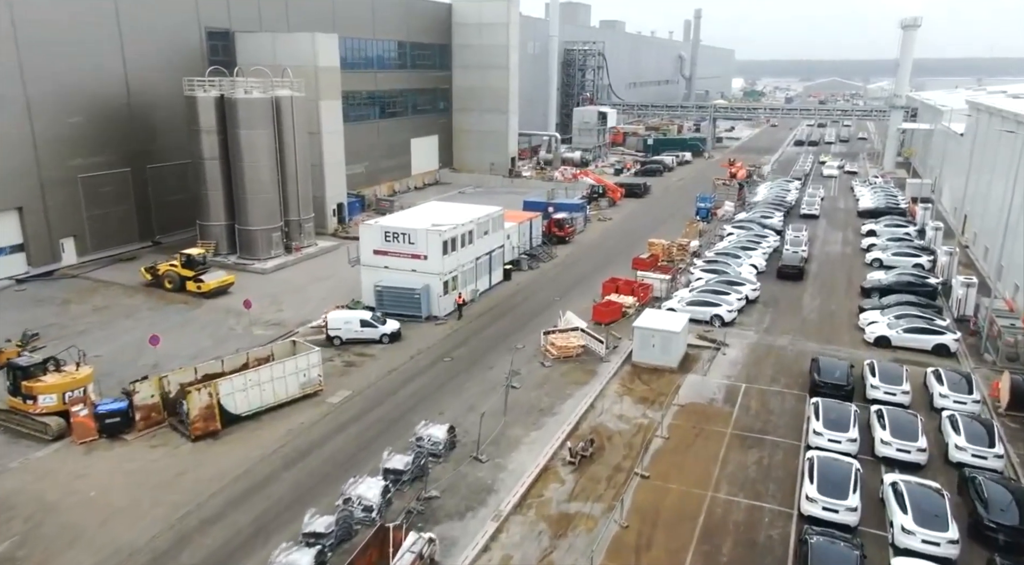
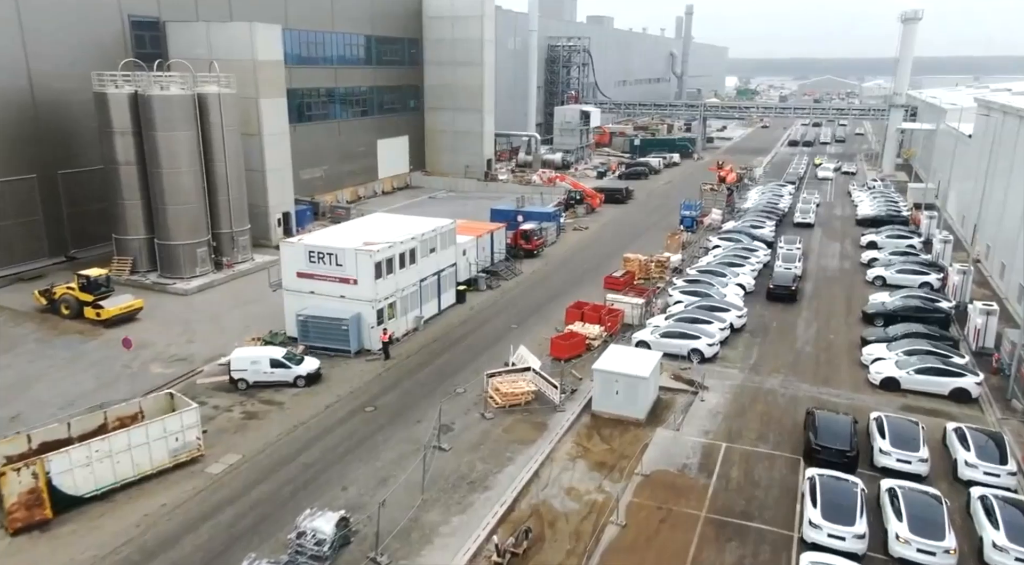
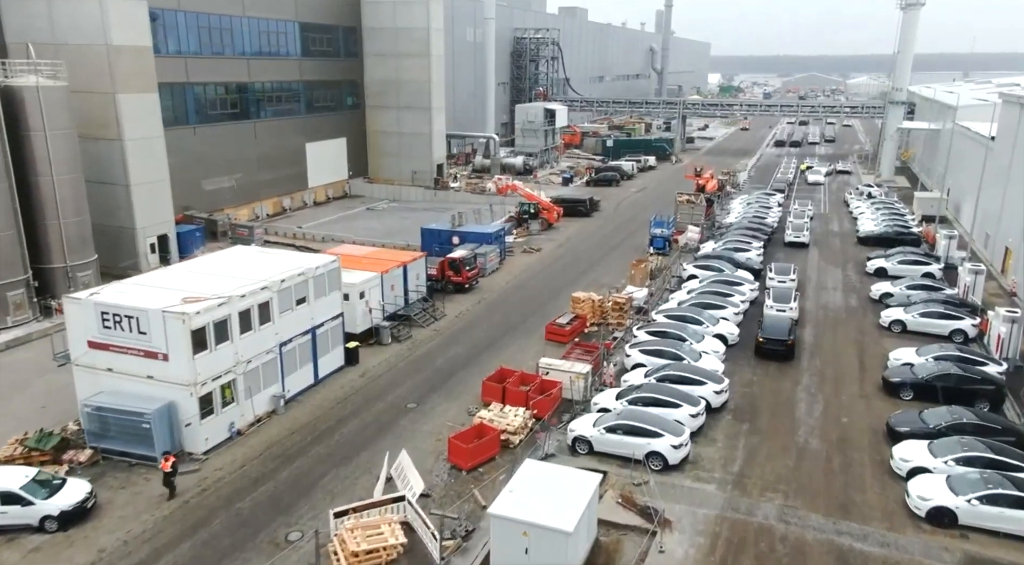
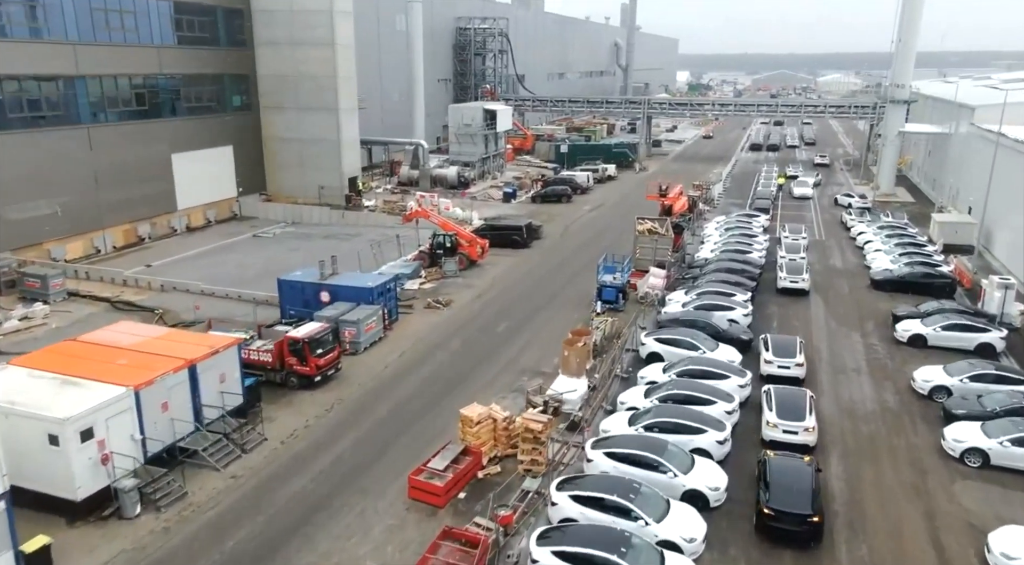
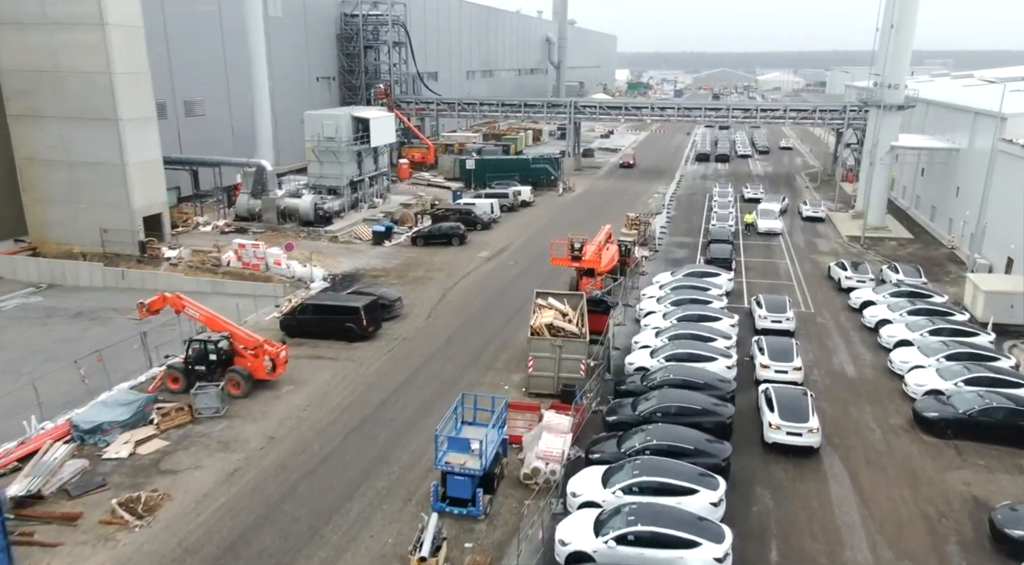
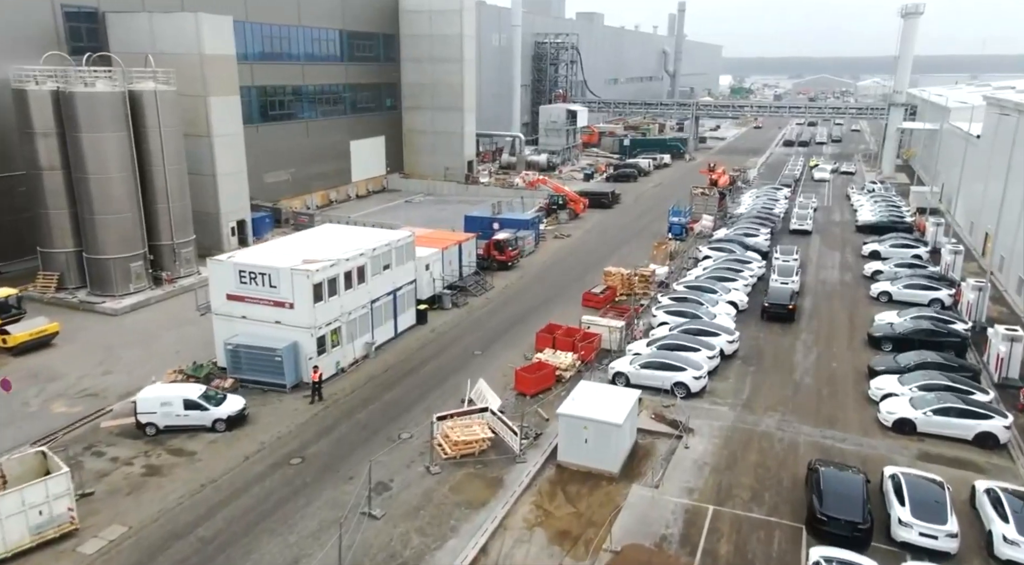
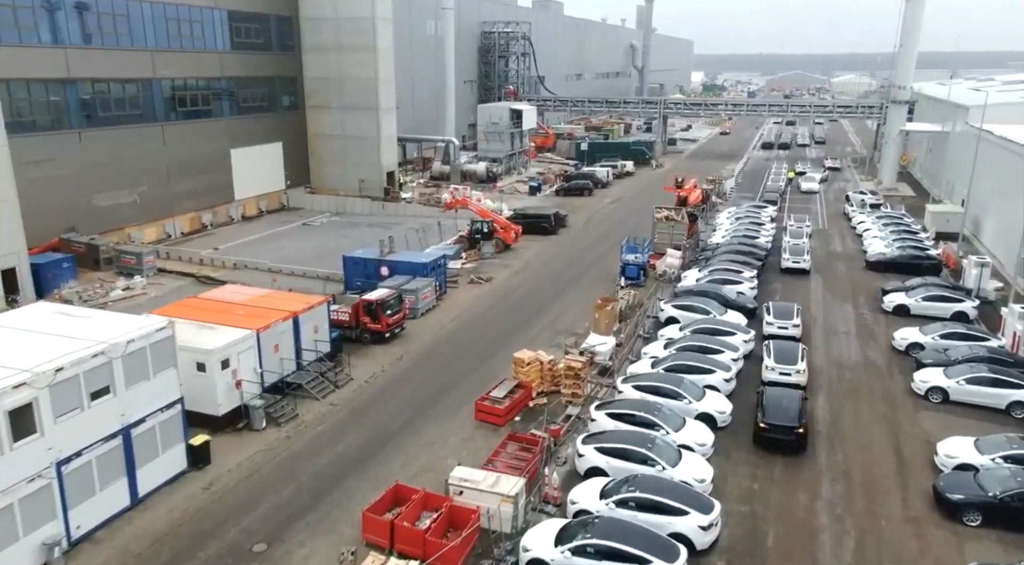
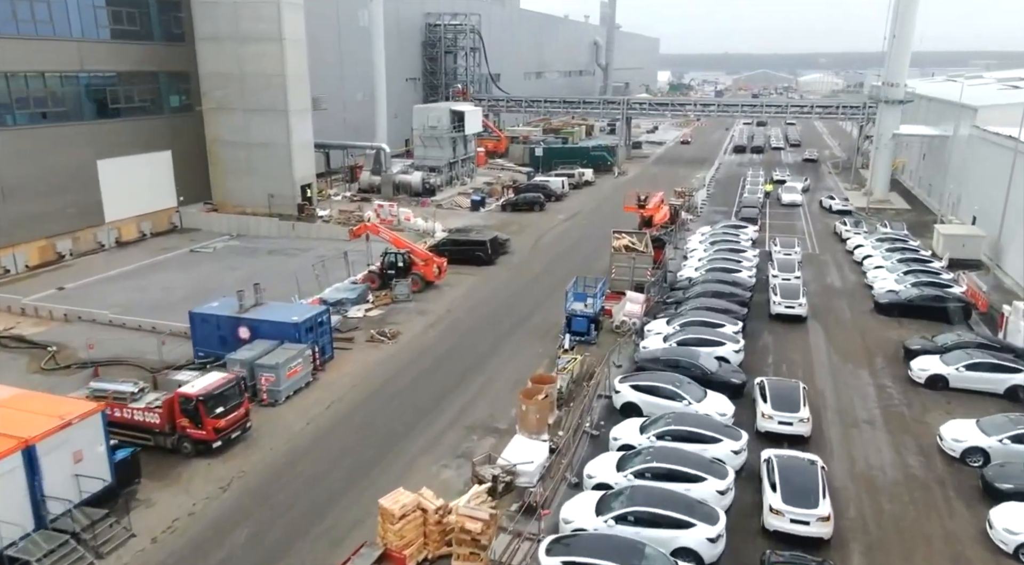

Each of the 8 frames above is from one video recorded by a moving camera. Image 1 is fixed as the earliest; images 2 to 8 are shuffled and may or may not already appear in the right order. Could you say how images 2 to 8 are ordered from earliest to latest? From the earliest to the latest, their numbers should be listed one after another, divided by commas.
2, 6, 3, 7, 4, 8, 5
